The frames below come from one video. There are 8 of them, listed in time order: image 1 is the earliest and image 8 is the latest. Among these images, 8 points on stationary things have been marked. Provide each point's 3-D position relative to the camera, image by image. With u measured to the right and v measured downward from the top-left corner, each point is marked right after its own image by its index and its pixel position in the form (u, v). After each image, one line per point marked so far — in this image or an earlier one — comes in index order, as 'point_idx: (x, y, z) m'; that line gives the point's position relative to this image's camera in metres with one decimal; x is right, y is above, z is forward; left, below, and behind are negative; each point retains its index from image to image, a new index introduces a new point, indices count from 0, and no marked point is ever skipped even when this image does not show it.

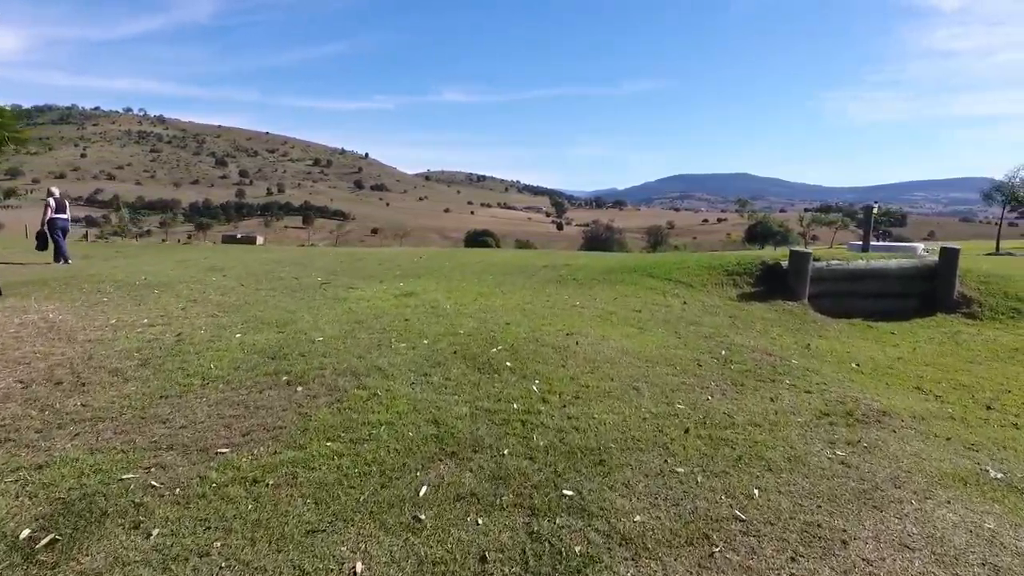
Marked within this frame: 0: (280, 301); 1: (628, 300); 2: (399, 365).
0: (-4.3, -0.3, +11.4) m
1: (+2.3, -0.3, +12.0) m
2: (-1.3, -0.9, +7.2) m
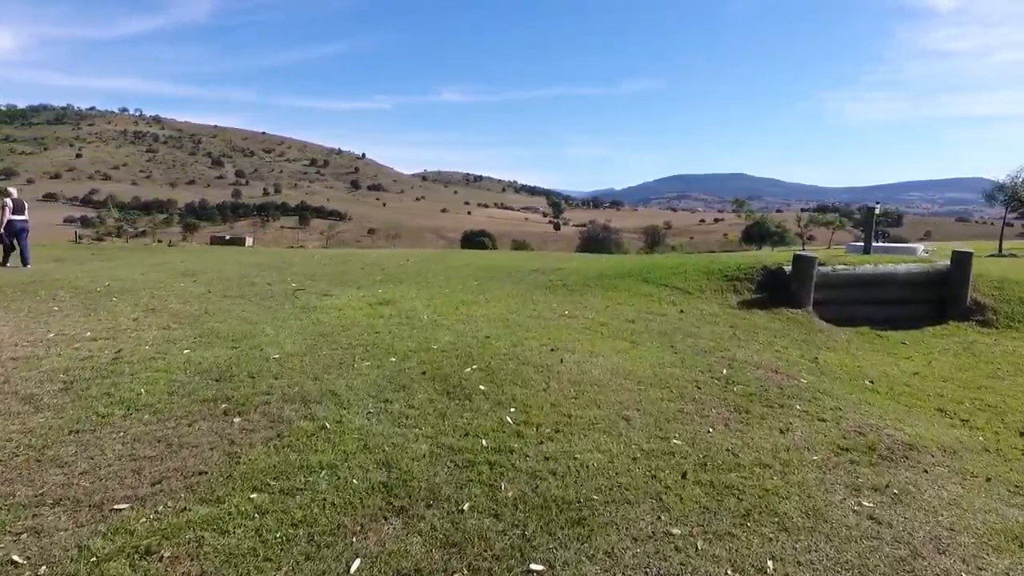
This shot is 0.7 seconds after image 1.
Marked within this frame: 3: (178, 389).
0: (-4.6, -0.4, +10.6) m
1: (+2.0, -0.4, +11.1) m
2: (-1.6, -1.0, +6.3) m
3: (-3.4, -1.0, +6.2) m
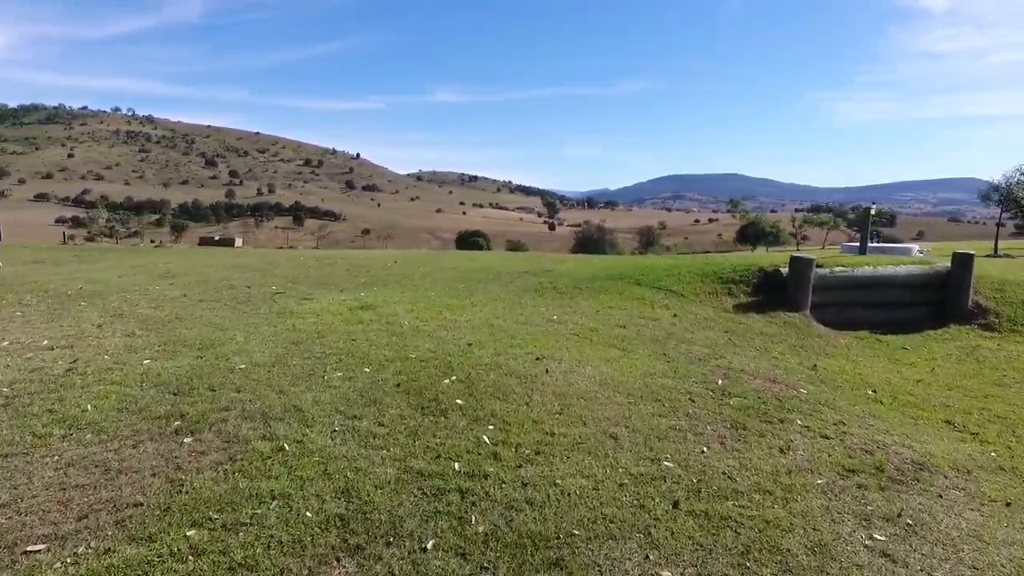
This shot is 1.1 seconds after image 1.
0: (-4.8, -0.5, +10.1) m
1: (+1.8, -0.4, +10.7) m
2: (-1.8, -1.1, +5.8) m
3: (-3.6, -1.1, +5.7) m
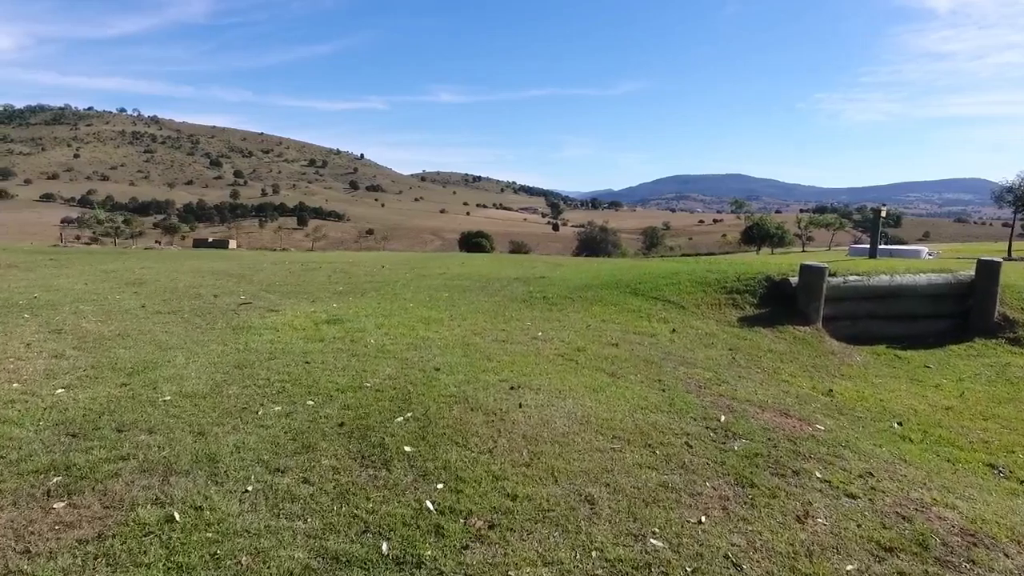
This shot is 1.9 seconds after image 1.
0: (-5.1, -0.6, +9.1) m
1: (+1.5, -0.6, +9.7) m
2: (-2.1, -1.3, +4.9) m
3: (-3.9, -1.3, +4.8) m
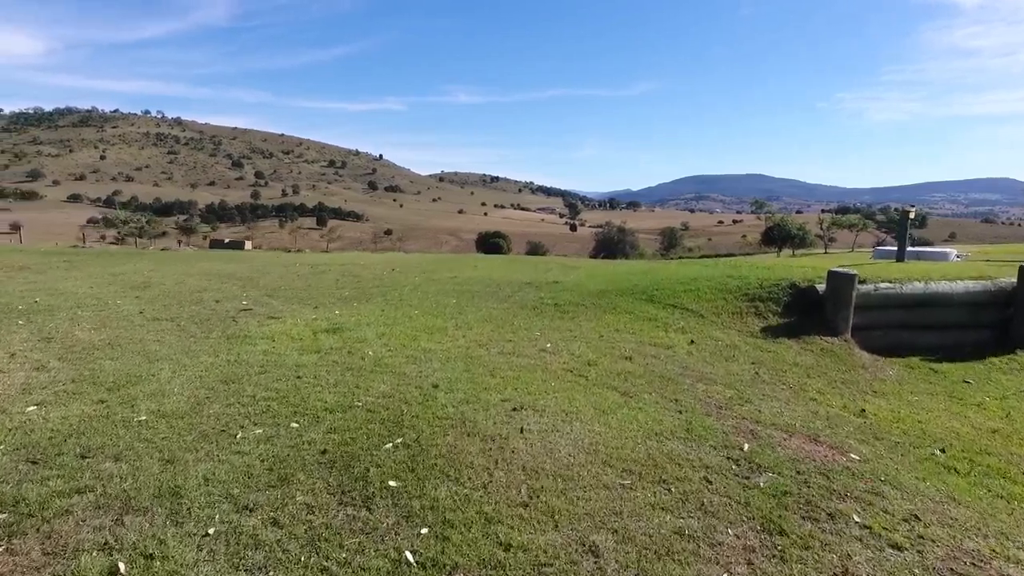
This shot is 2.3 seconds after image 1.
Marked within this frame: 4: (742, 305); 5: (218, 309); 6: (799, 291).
0: (-5.0, -0.7, +8.7) m
1: (+1.6, -0.8, +9.1) m
2: (-2.1, -1.4, +4.4) m
3: (-3.9, -1.4, +4.4) m
4: (+4.1, -0.3, +11.0) m
5: (-5.5, -0.4, +11.5) m
6: (+5.2, -0.1, +11.2) m
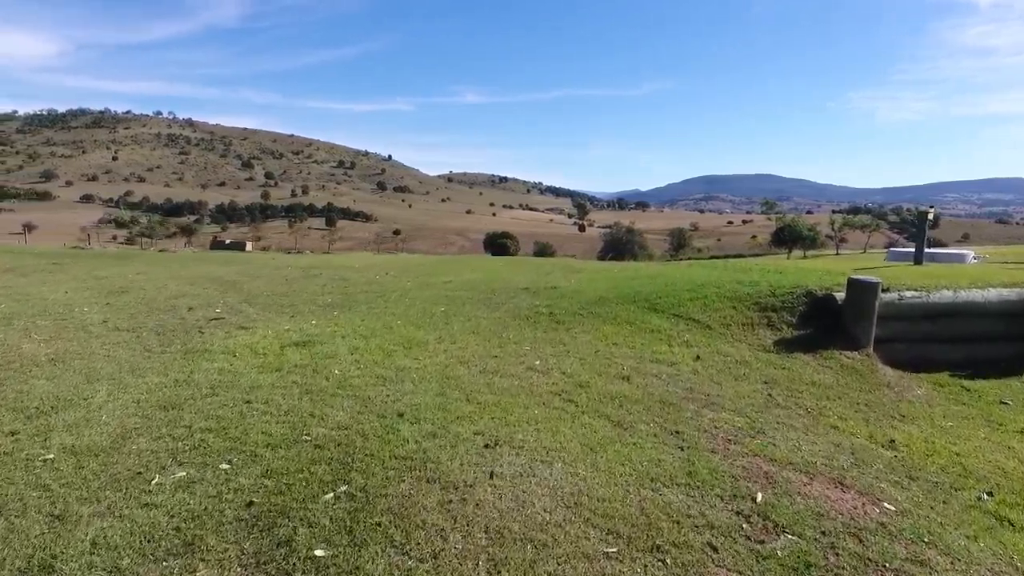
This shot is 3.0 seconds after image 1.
0: (-5.2, -0.9, +7.9) m
1: (+1.4, -0.9, +8.3) m
2: (-2.4, -1.5, +3.6) m
3: (-4.2, -1.5, +3.6) m
4: (+4.0, -0.5, +10.1) m
5: (-5.7, -0.5, +10.7) m
6: (+5.1, -0.2, +10.3) m
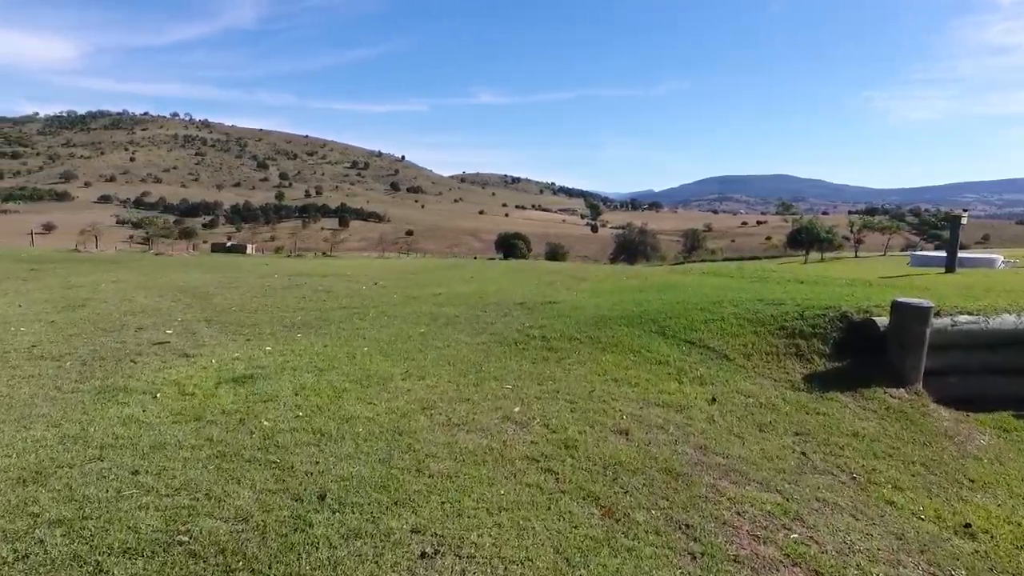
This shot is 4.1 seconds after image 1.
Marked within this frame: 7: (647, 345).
0: (-5.4, -1.2, +6.7) m
1: (+1.1, -1.2, +6.8) m
2: (-2.7, -1.8, +2.2) m
3: (-4.5, -1.8, +2.3) m
4: (+3.8, -0.8, +8.7) m
5: (-5.9, -0.8, +9.4) m
6: (+4.9, -0.5, +8.8) m
7: (+2.0, -0.8, +8.8) m
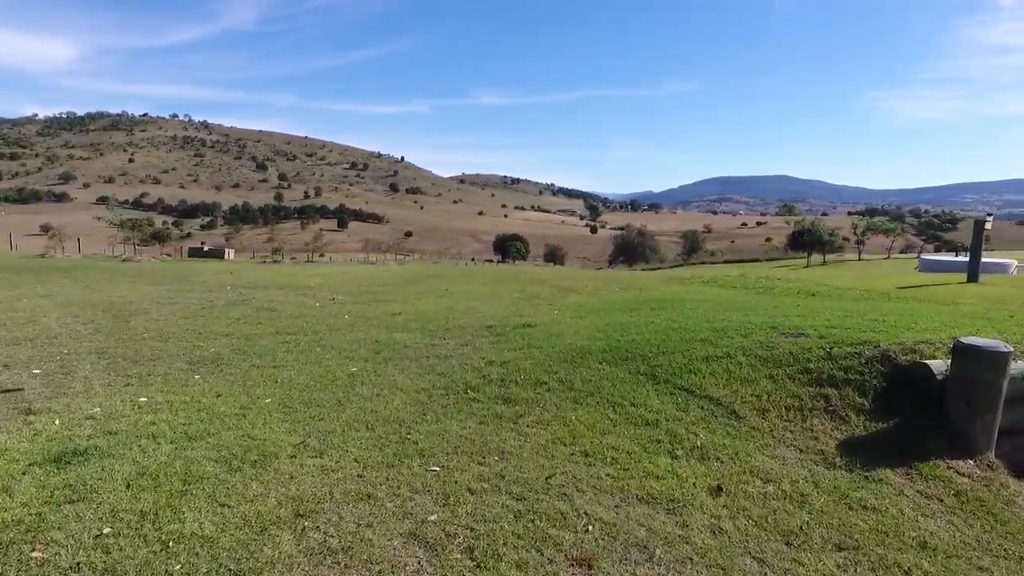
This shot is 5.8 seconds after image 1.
0: (-6.1, -1.5, +4.7) m
1: (+0.5, -1.6, +4.8) m
2: (-3.3, -2.2, +0.2) m
3: (-5.1, -2.1, +0.3) m
4: (+3.2, -1.1, +6.7) m
5: (-6.5, -1.2, +7.4) m
6: (+4.3, -0.9, +6.8) m
7: (+1.4, -1.2, +6.9) m
